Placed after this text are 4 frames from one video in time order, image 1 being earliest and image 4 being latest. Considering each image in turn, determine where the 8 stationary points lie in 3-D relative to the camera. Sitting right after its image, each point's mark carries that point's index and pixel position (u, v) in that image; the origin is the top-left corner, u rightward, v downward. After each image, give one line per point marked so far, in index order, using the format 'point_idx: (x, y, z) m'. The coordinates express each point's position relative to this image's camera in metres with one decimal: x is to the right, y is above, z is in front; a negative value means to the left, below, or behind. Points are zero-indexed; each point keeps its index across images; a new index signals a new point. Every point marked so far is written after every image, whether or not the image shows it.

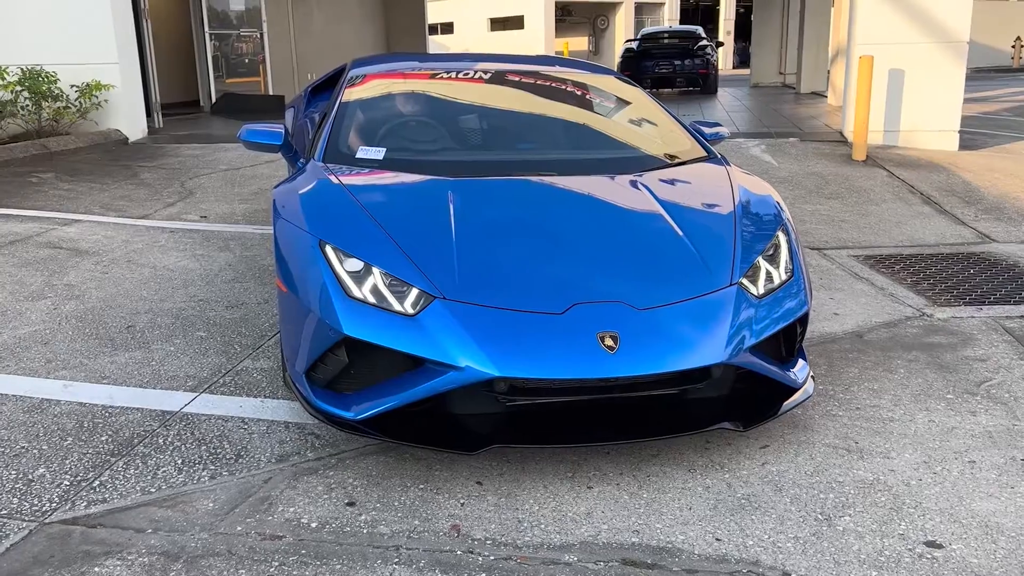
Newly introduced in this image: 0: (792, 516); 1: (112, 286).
0: (+0.7, -0.6, +2.3) m
1: (-2.0, 0.0, +4.3) m
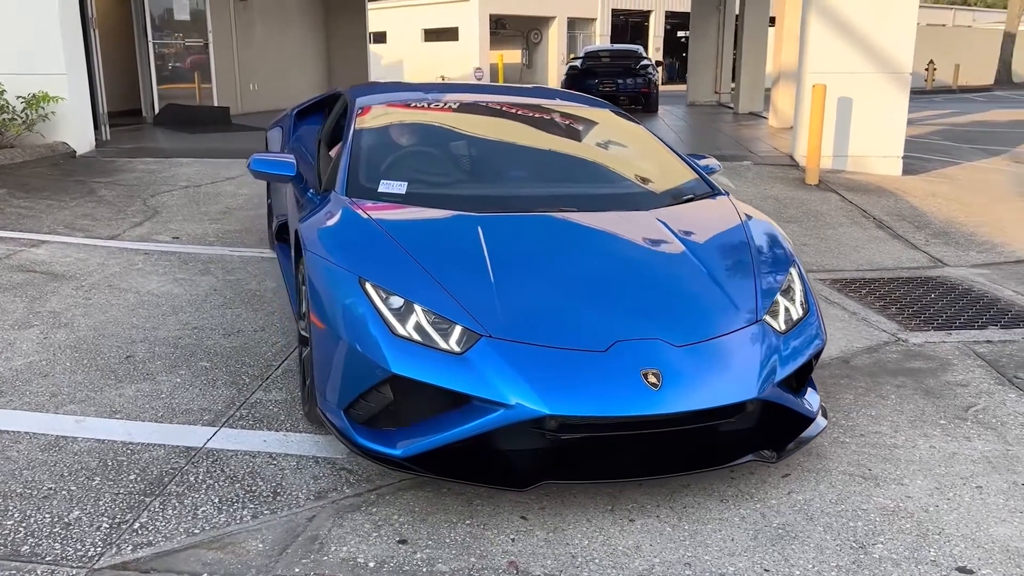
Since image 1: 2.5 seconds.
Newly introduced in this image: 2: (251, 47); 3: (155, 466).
0: (+0.9, -0.7, +2.4) m
1: (-2.0, -0.1, +4.2) m
2: (-4.8, +4.5, +16.2) m
3: (-1.1, -0.6, +2.8) m
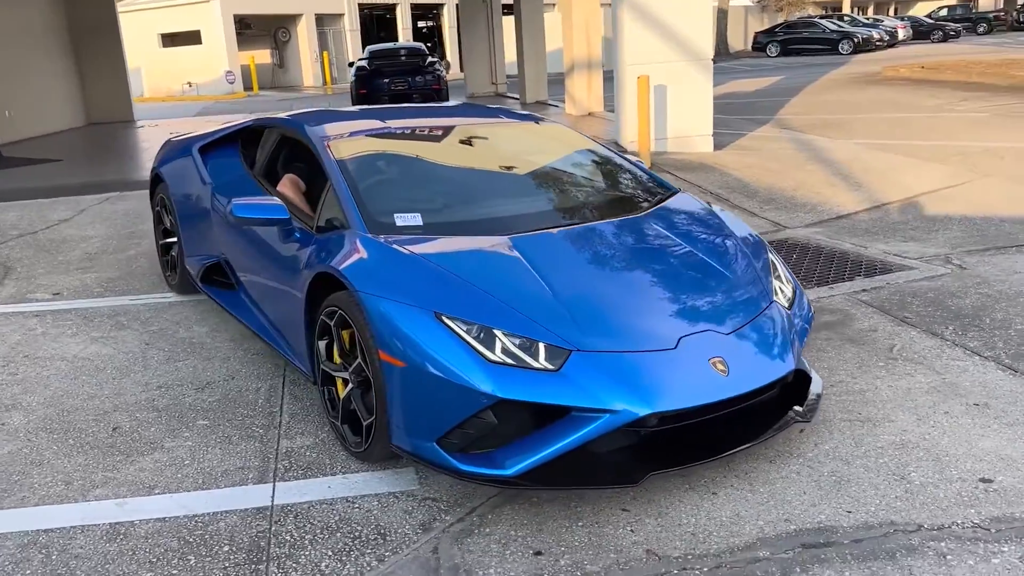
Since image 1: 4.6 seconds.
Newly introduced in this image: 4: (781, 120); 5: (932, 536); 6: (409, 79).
0: (+1.2, -0.6, +2.9) m
1: (-2.1, -0.4, +3.8) m
2: (-8.5, +3.7, +14.6) m
3: (-0.8, -0.8, +2.7) m
4: (+4.1, +2.6, +13.4) m
5: (+1.2, -0.7, +2.5) m
6: (-2.0, +4.1, +17.0) m
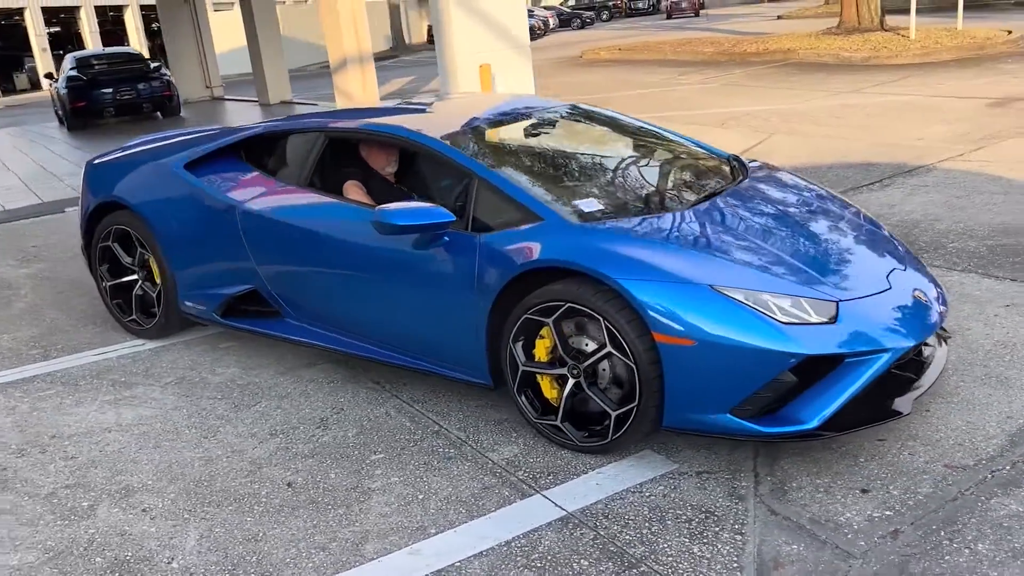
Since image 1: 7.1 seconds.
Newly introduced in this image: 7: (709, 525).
0: (+2.0, -0.3, +3.4) m
1: (-1.4, -0.6, +3.2) m
2: (-11.7, +2.2, +10.8) m
3: (+0.2, -0.8, +2.5) m
4: (+0.5, +3.0, +14.2) m
5: (+2.2, -0.4, +3.1) m
6: (-6.6, +3.5, +15.4) m
7: (+0.6, -0.7, +2.6) m
